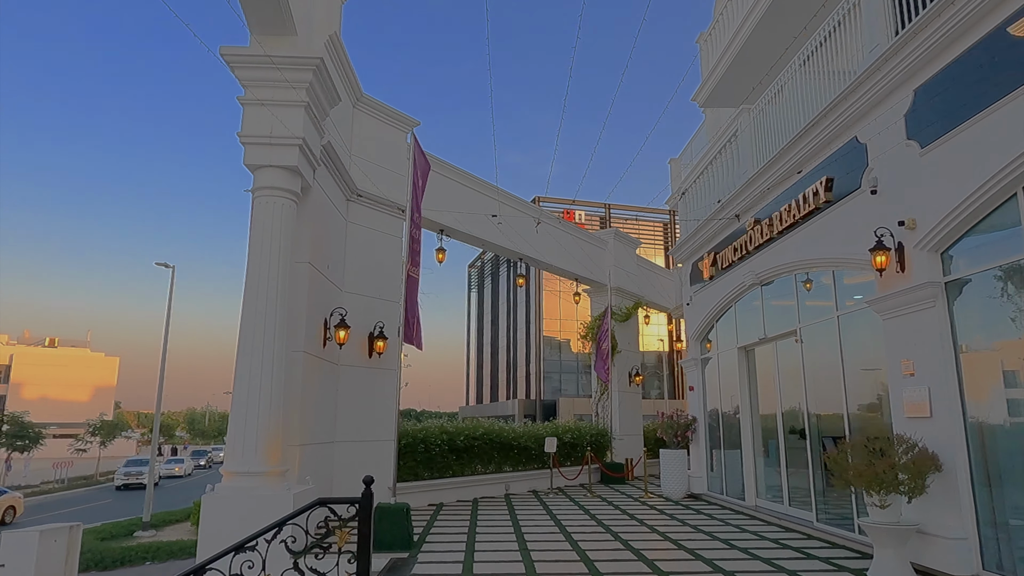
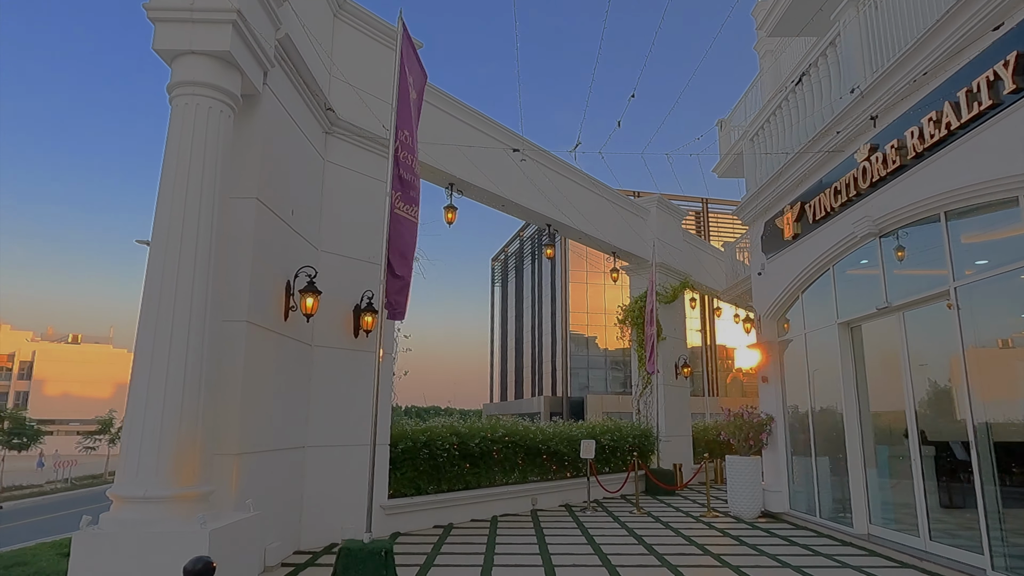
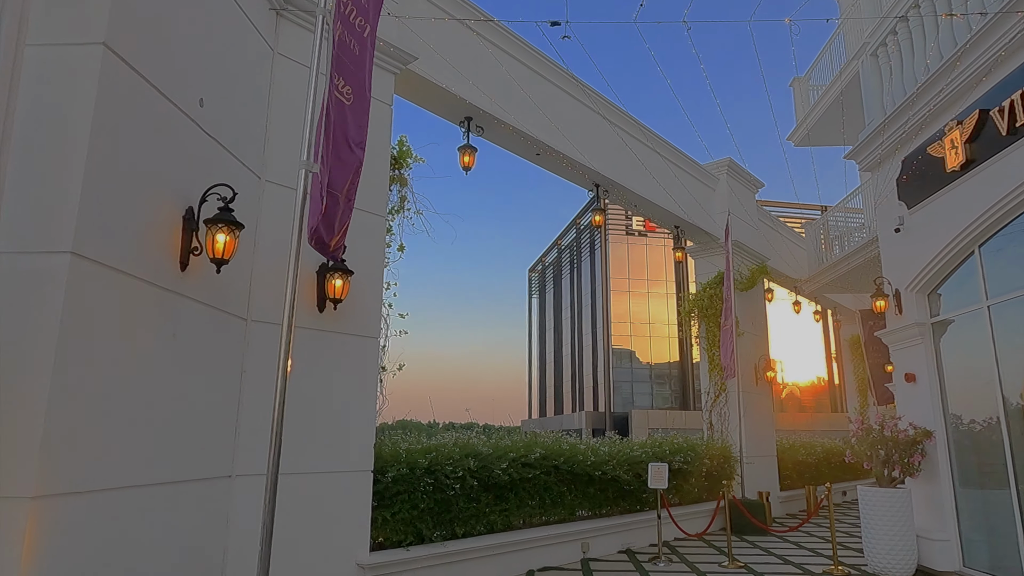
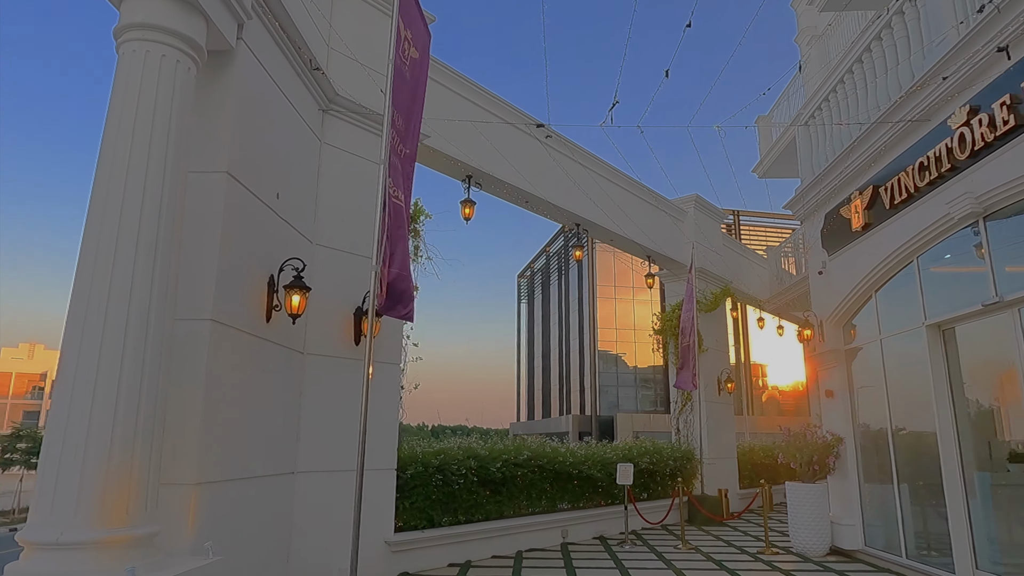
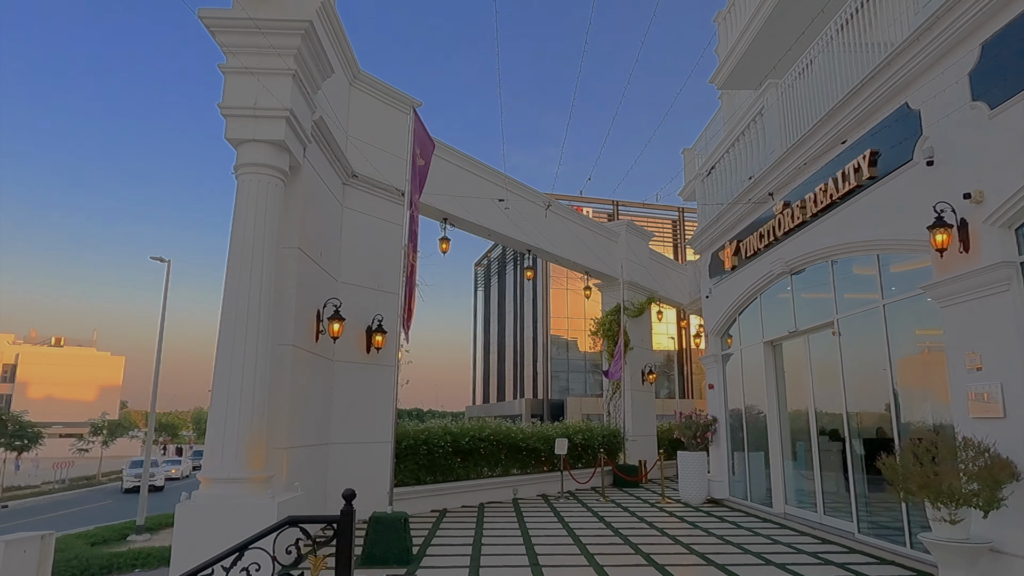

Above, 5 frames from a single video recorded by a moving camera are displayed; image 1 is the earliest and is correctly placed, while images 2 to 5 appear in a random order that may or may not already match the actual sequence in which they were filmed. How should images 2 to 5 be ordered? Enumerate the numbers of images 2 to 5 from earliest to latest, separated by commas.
5, 2, 4, 3
